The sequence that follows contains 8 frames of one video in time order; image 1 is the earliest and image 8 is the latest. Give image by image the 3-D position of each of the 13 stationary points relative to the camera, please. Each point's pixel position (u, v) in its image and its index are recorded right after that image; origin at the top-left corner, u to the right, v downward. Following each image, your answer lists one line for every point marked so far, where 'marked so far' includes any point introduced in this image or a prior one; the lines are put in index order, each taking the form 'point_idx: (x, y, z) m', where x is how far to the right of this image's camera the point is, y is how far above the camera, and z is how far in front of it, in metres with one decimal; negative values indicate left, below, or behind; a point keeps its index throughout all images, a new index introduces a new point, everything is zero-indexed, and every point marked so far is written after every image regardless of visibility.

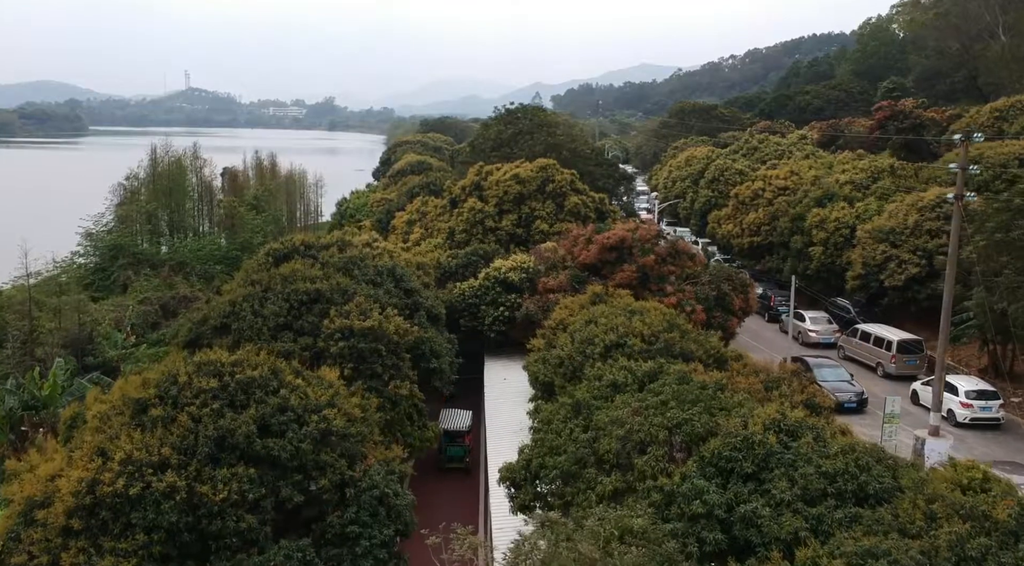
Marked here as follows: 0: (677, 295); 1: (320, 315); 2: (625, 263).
0: (+3.1, -0.2, +16.4) m
1: (-2.9, -0.5, +13.1) m
2: (+2.2, +0.4, +17.0) m
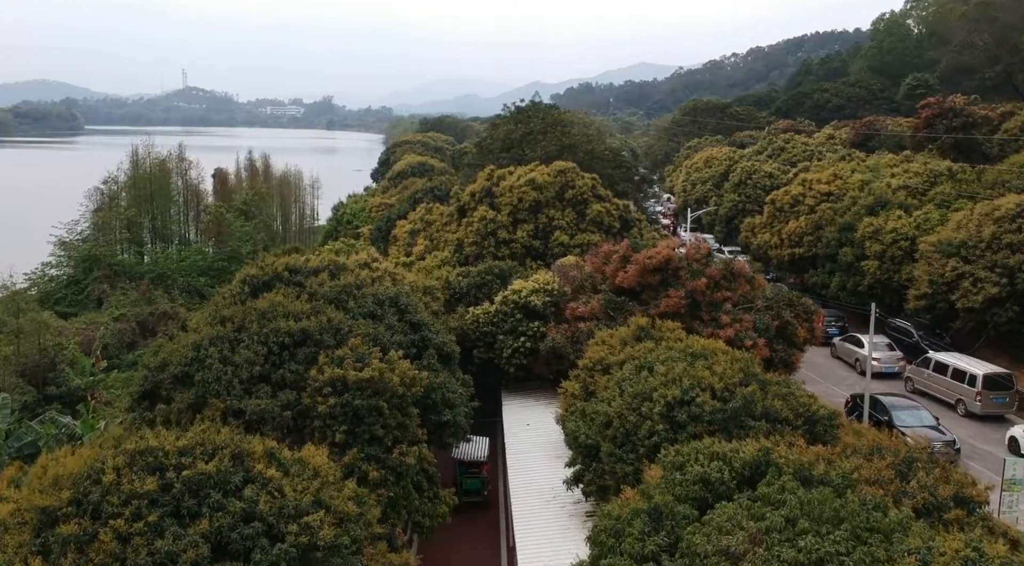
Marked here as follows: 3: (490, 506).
0: (+3.5, -0.7, +13.8) m
1: (-2.5, -1.0, +10.5) m
2: (+2.6, -0.1, +14.4) m
3: (-0.4, -3.6, +14.2) m
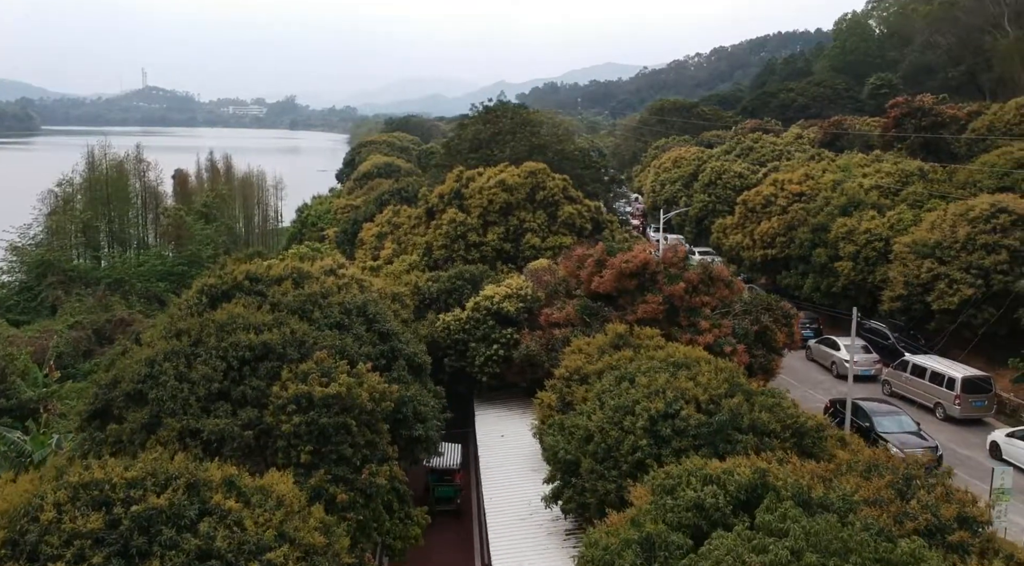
0: (+3.1, -0.7, +13.4) m
1: (-2.7, -1.1, +9.9) m
2: (+2.2, -0.1, +14.0) m
3: (-0.8, -3.7, +13.7) m
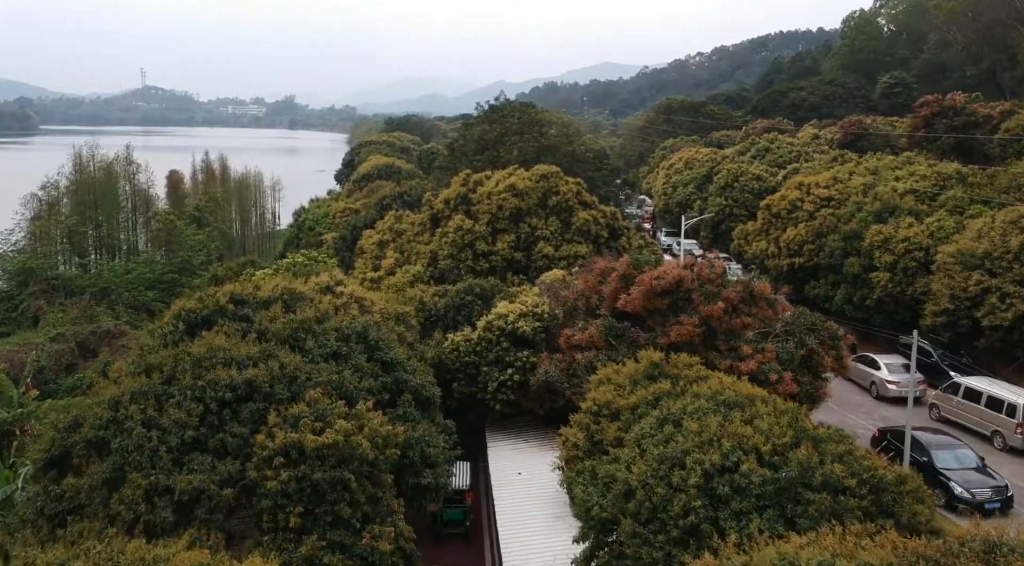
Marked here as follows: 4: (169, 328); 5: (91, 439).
0: (+3.3, -1.0, +12.0) m
1: (-2.5, -1.3, +8.4) m
2: (+2.4, -0.4, +12.5) m
3: (-0.5, -3.9, +12.3) m
4: (-3.9, -0.5, +10.0) m
5: (-4.0, -1.5, +8.3) m
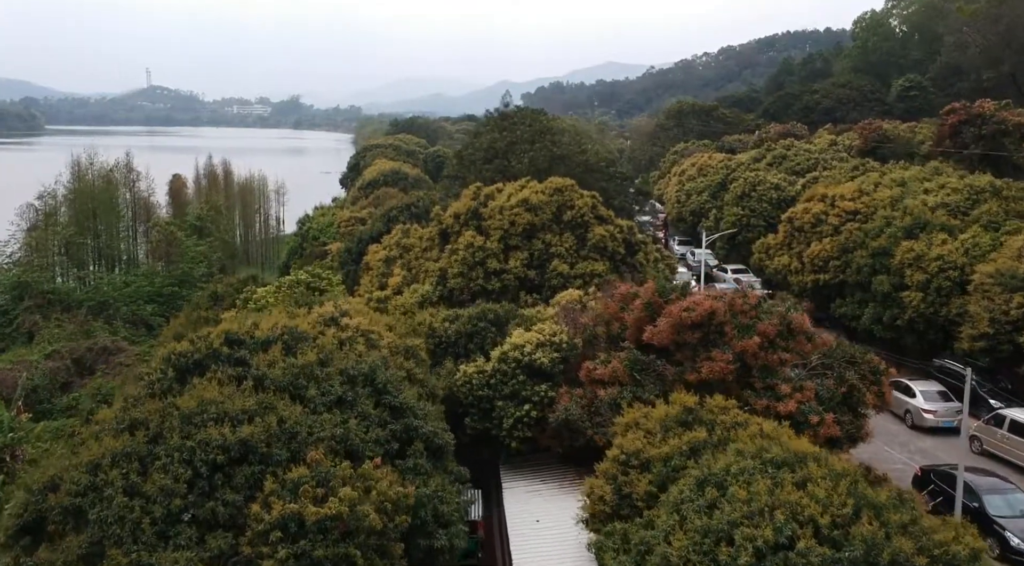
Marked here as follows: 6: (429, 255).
0: (+3.6, -1.4, +11.1) m
1: (-2.3, -1.8, +7.6) m
2: (+2.6, -0.8, +11.6) m
3: (-0.3, -4.4, +11.4) m
4: (-3.7, -0.9, +9.1) m
5: (-3.8, -1.9, +7.4) m
6: (-1.9, +0.6, +19.6) m
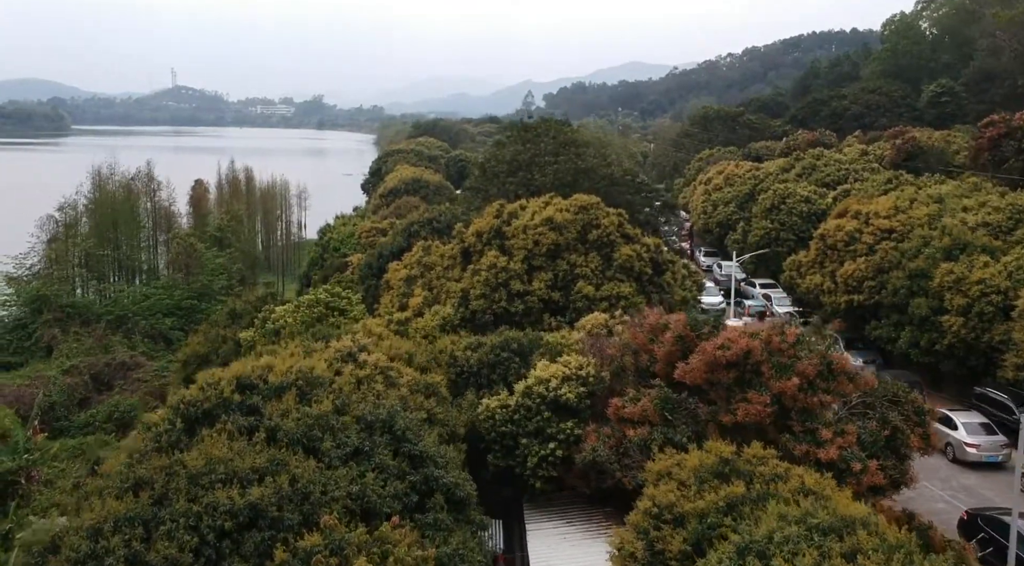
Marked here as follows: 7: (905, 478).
0: (+3.9, -1.9, +10.5) m
1: (-2.0, -2.2, +7.1) m
2: (+3.0, -1.3, +11.0) m
3: (0.0, -4.8, +10.9) m
4: (-3.4, -1.4, +8.7) m
5: (-3.5, -2.3, +7.0) m
6: (-1.3, +0.2, +19.1) m
7: (+4.9, -2.4, +10.9) m
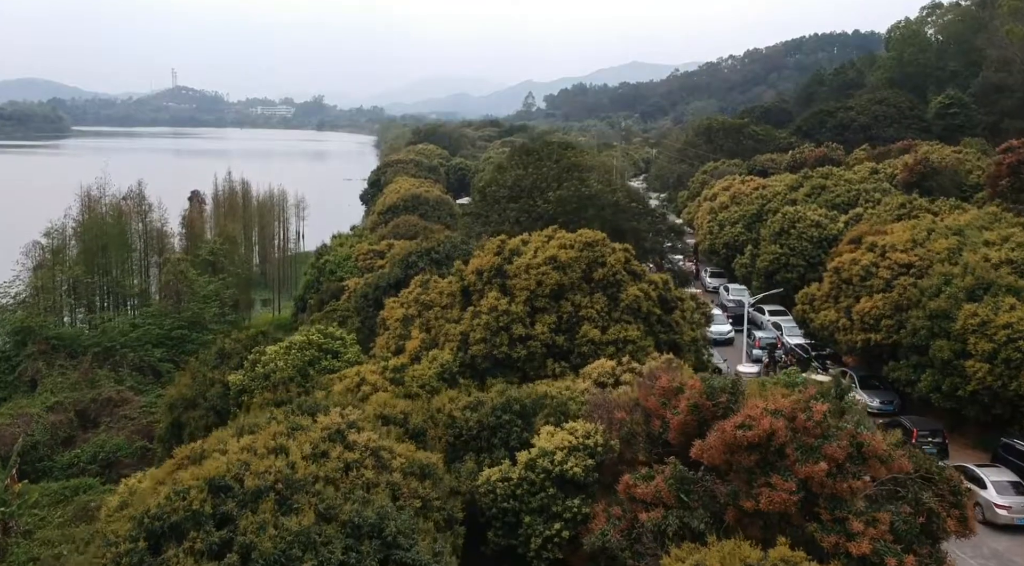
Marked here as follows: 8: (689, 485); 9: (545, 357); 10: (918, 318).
0: (+3.9, -2.7, +9.6) m
1: (-2.0, -3.0, +6.2) m
2: (+3.0, -2.1, +10.1) m
3: (0.0, -5.7, +10.0) m
4: (-3.4, -2.2, +7.8) m
5: (-3.5, -3.2, +6.1) m
6: (-1.3, -0.6, +18.3) m
7: (+4.9, -3.3, +10.0) m
8: (+2.1, -2.4, +10.5) m
9: (+0.6, -1.4, +16.9) m
10: (+8.5, -0.7, +18.5) m
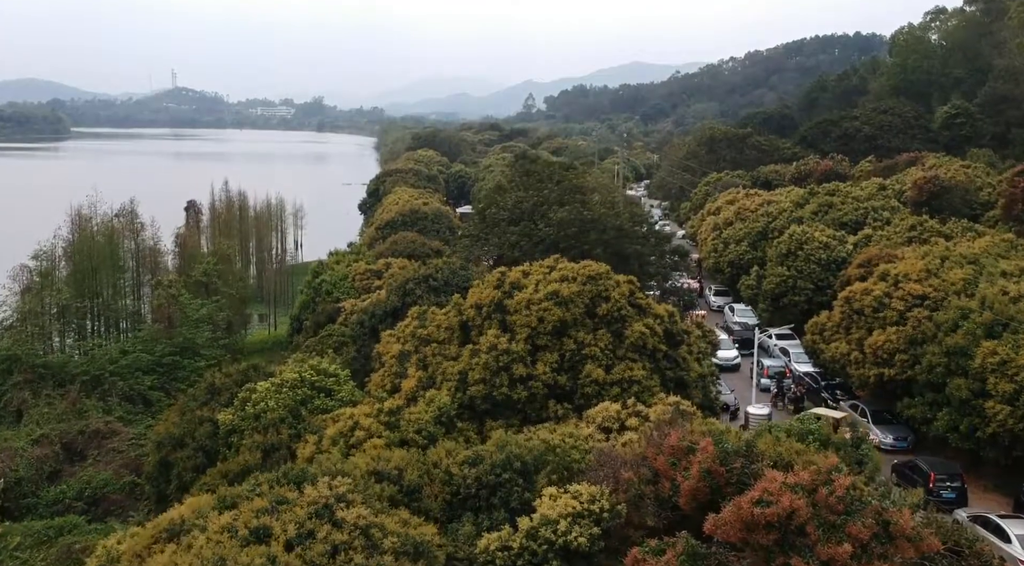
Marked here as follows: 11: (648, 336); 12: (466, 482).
0: (+3.9, -3.4, +8.9) m
1: (-2.0, -3.8, +5.5) m
2: (+3.0, -2.8, +9.5) m
3: (+0.1, -6.4, +9.3) m
4: (-3.4, -2.9, +7.1) m
5: (-3.5, -3.9, +5.4) m
6: (-1.3, -1.3, +17.6) m
7: (+4.9, -4.0, +9.3) m
8: (+2.1, -3.1, +9.8) m
9: (+0.6, -2.1, +16.2) m
10: (+8.5, -1.4, +17.8) m
11: (+2.6, -1.1, +16.9) m
12: (-0.6, -2.8, +12.3) m
